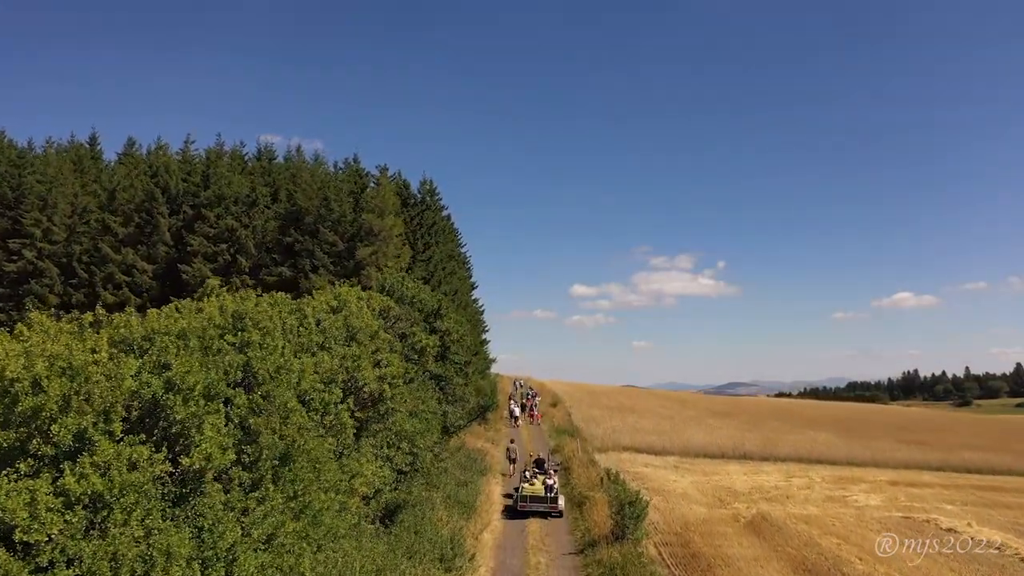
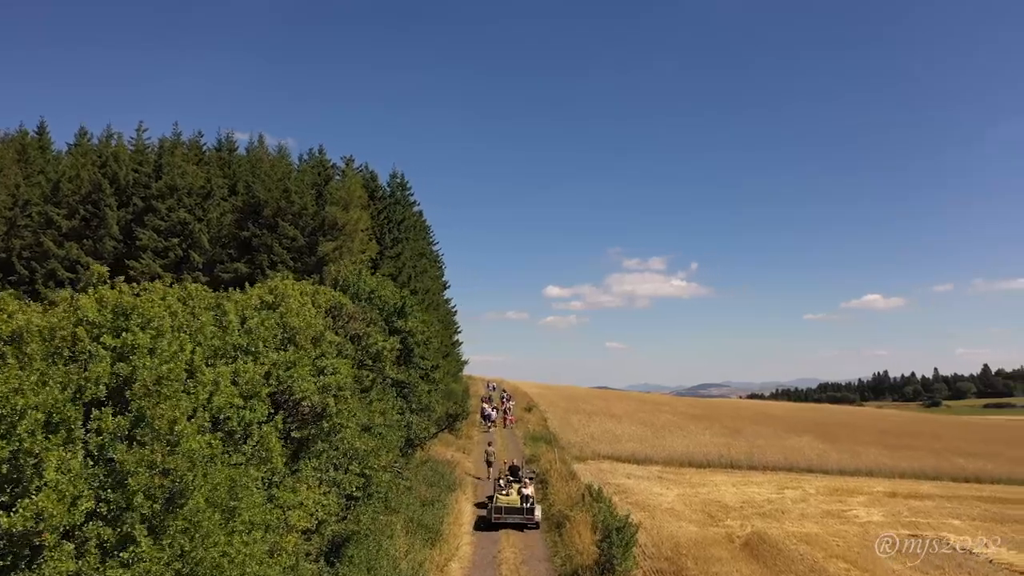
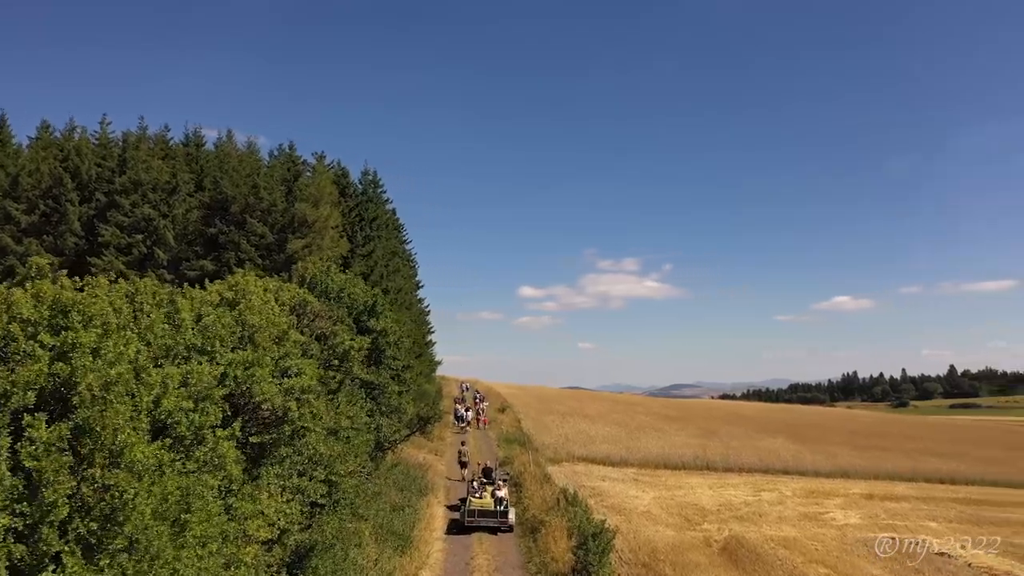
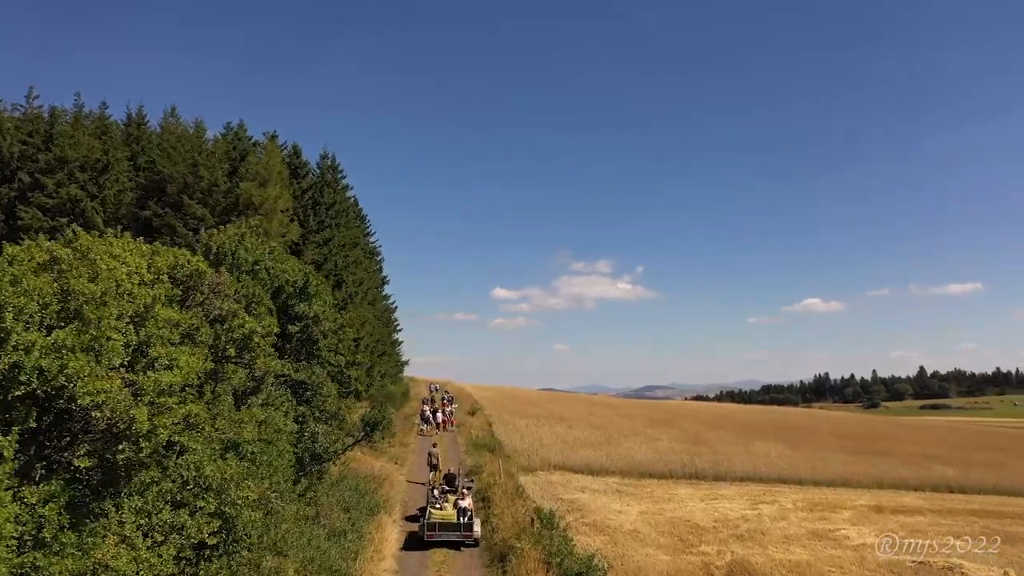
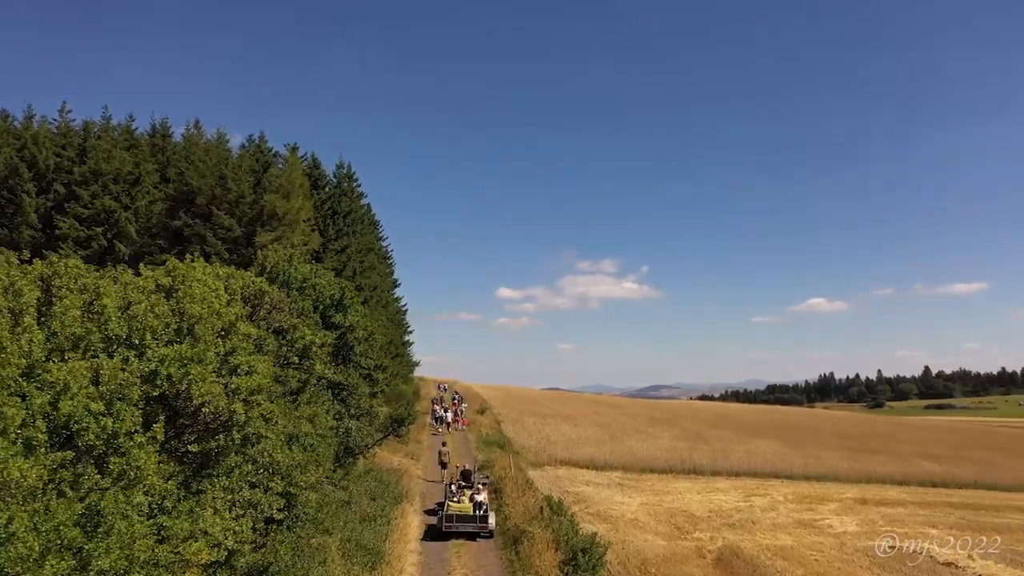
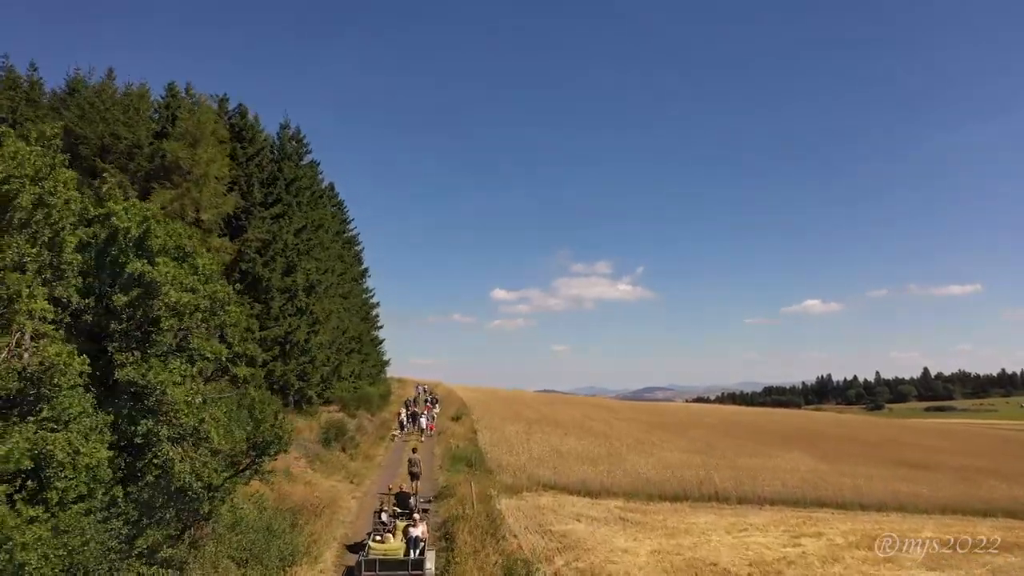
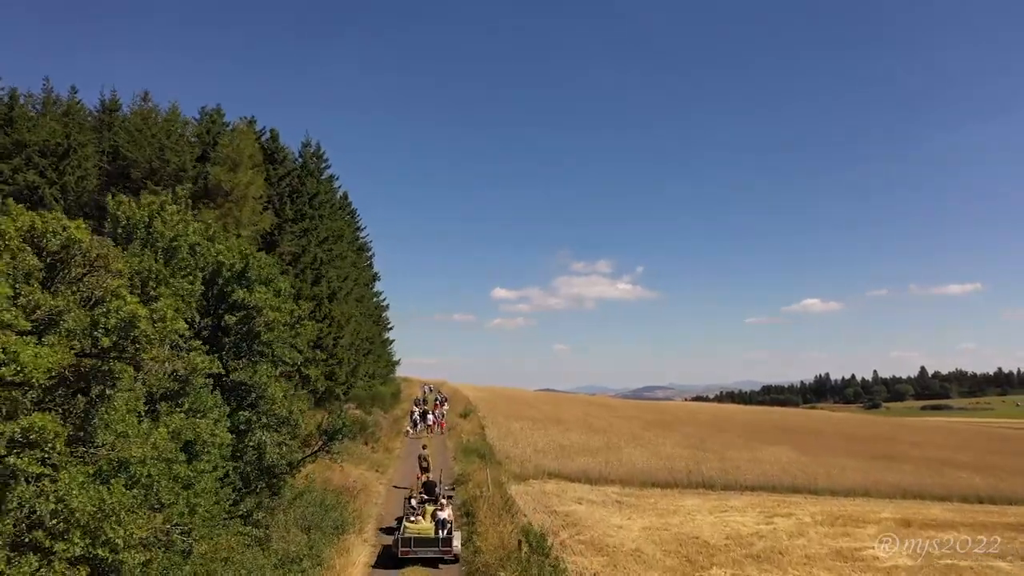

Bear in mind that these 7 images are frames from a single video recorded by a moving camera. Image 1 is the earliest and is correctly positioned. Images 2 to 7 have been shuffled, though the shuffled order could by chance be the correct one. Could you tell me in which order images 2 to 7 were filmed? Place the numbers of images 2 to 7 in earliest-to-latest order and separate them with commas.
2, 3, 5, 4, 7, 6
